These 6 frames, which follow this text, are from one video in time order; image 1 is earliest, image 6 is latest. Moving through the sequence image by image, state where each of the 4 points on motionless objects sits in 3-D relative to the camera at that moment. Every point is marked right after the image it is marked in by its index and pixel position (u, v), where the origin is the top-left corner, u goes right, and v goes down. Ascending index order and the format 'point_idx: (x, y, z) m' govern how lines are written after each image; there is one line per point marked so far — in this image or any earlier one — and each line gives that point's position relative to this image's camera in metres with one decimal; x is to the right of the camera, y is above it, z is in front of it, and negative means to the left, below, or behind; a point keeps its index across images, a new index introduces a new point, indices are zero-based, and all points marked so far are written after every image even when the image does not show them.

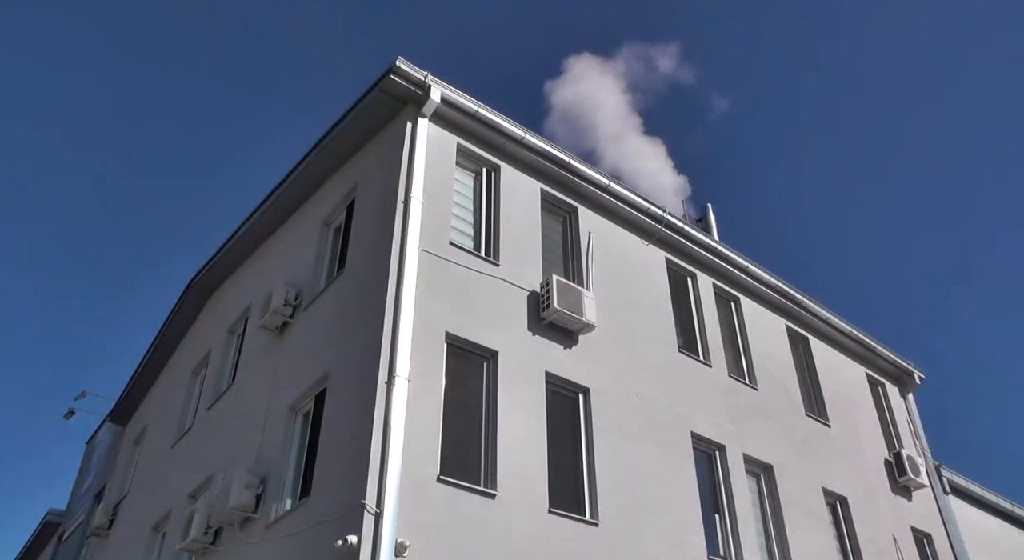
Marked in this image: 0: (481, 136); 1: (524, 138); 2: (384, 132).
0: (-0.4, +1.7, +10.5) m
1: (+0.2, +1.8, +10.7) m
2: (-1.5, +1.8, +10.3) m
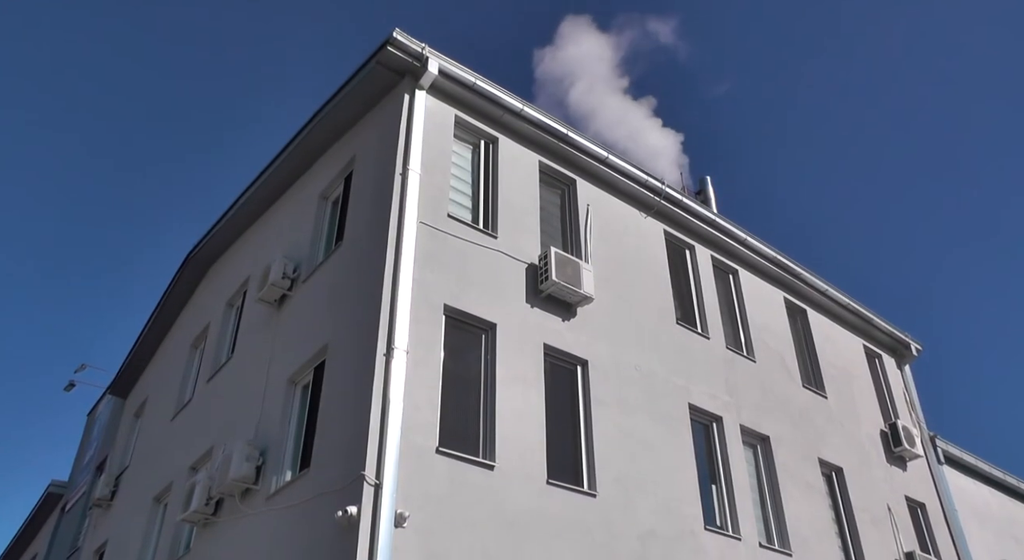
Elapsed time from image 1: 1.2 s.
0: (-0.4, +2.1, +10.4) m
1: (+0.1, +2.1, +10.6) m
2: (-1.6, +2.1, +10.2) m
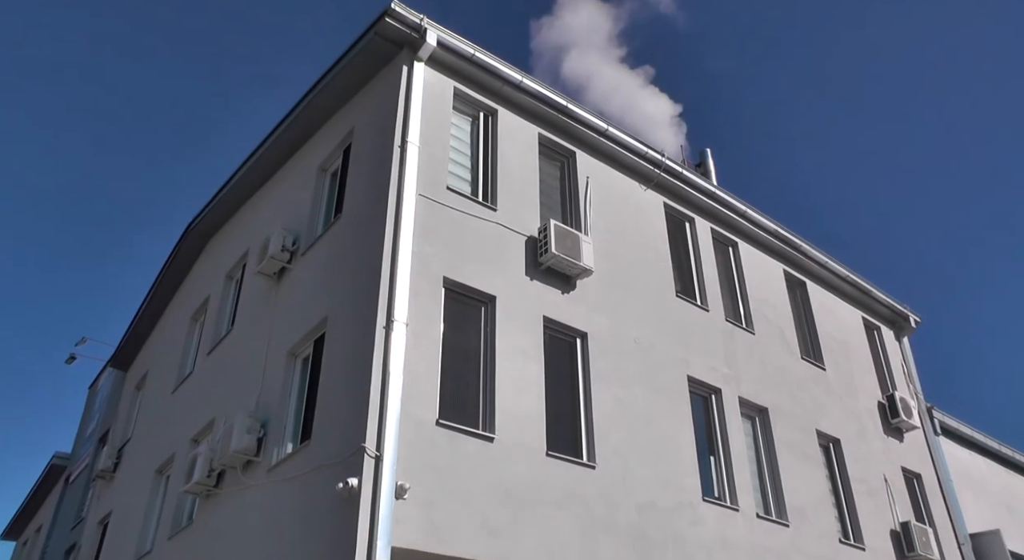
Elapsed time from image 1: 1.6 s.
0: (-0.5, -2.7, +8.1) m
1: (0.0, -2.7, +8.4) m
2: (-1.7, -2.7, +8.0) m
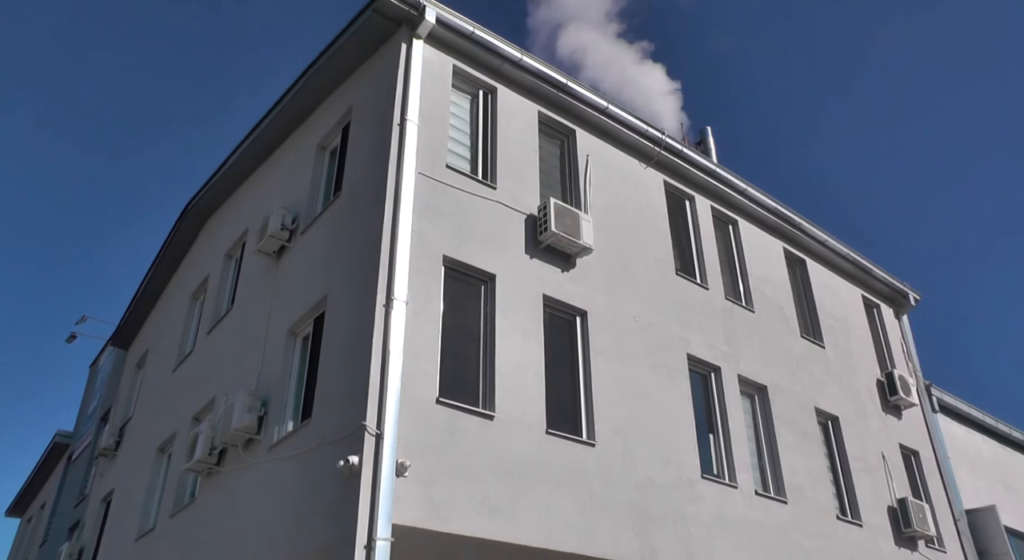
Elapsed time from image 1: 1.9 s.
0: (-0.6, -2.5, +8.3) m
1: (0.0, -2.5, +8.6) m
2: (-1.7, -2.5, +8.2) m
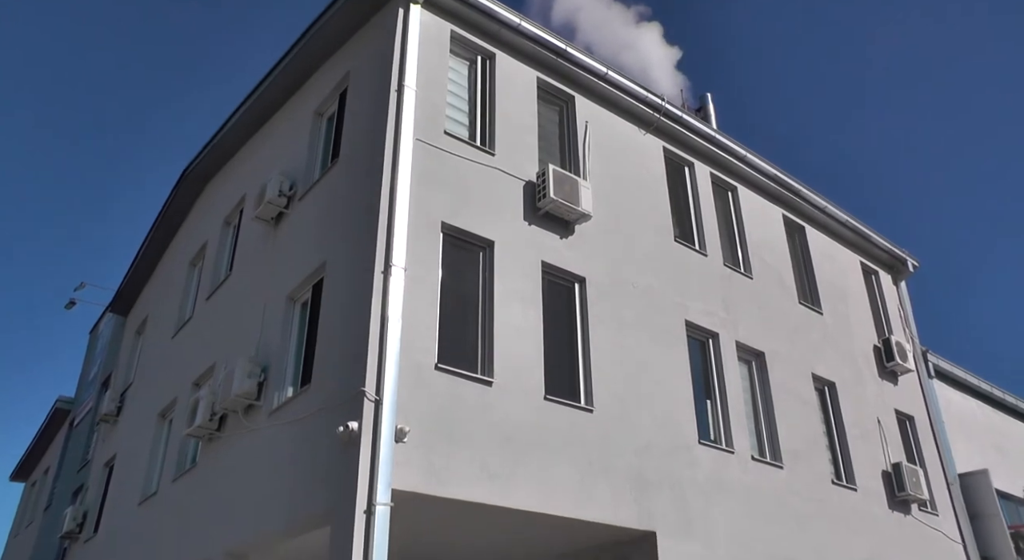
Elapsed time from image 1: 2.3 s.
0: (-0.6, -2.2, +8.8) m
1: (-0.1, -2.1, +9.1) m
2: (-1.7, -2.2, +8.6) m
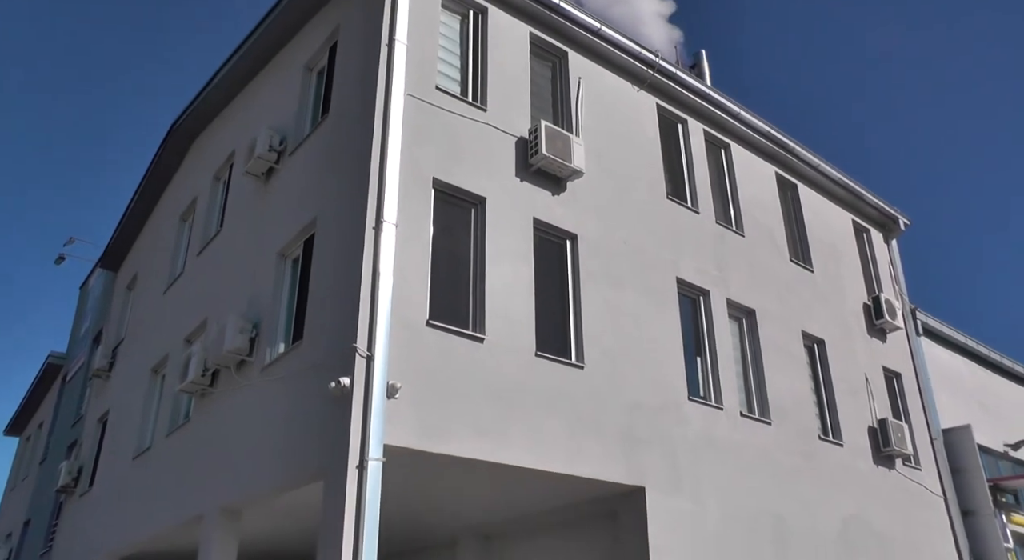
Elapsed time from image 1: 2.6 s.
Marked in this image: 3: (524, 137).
0: (-0.7, -1.8, +9.1) m
1: (-0.2, -1.7, +9.4) m
2: (-1.9, -1.8, +9.0) m
3: (+0.1, +1.6, +10.1) m
